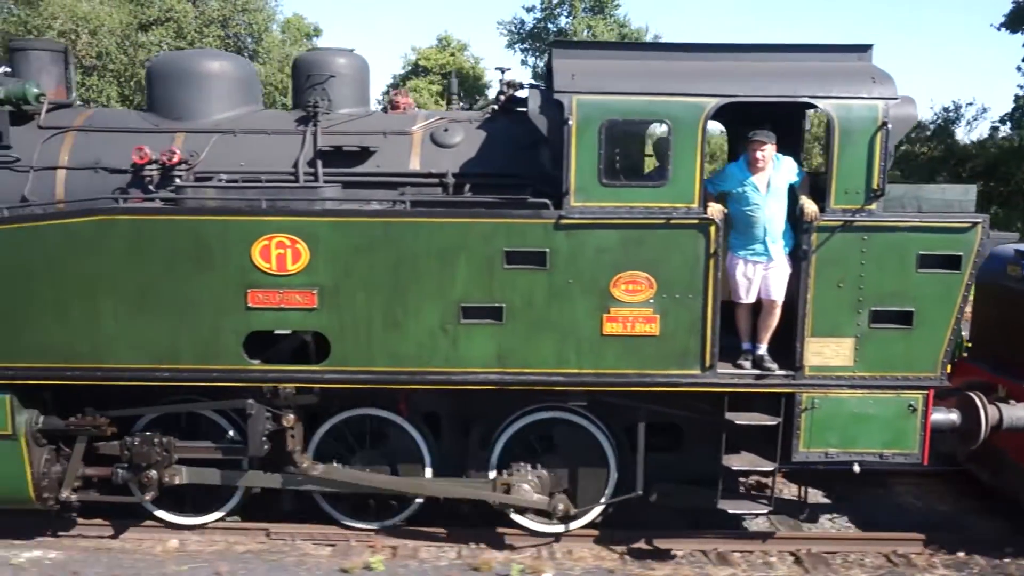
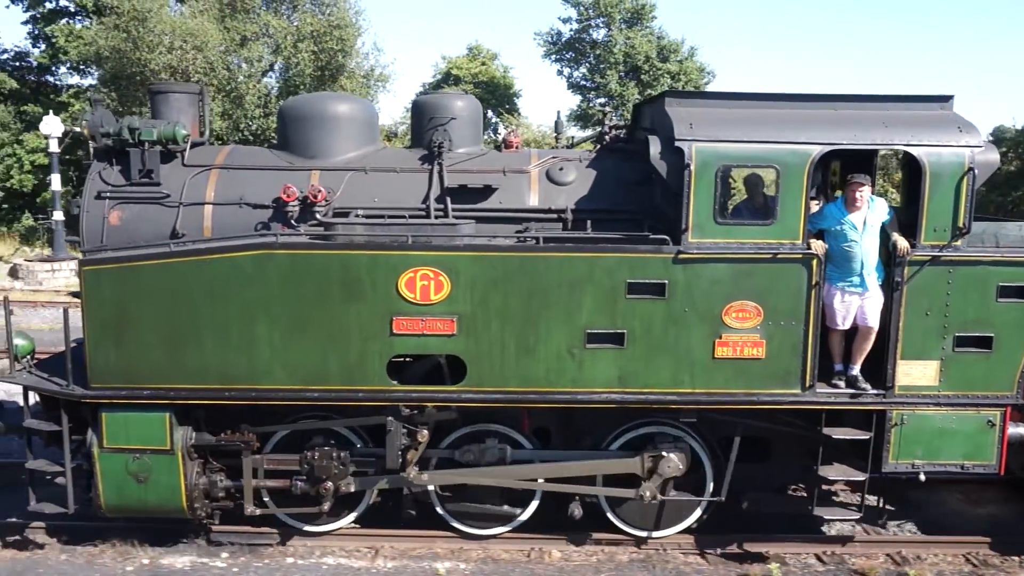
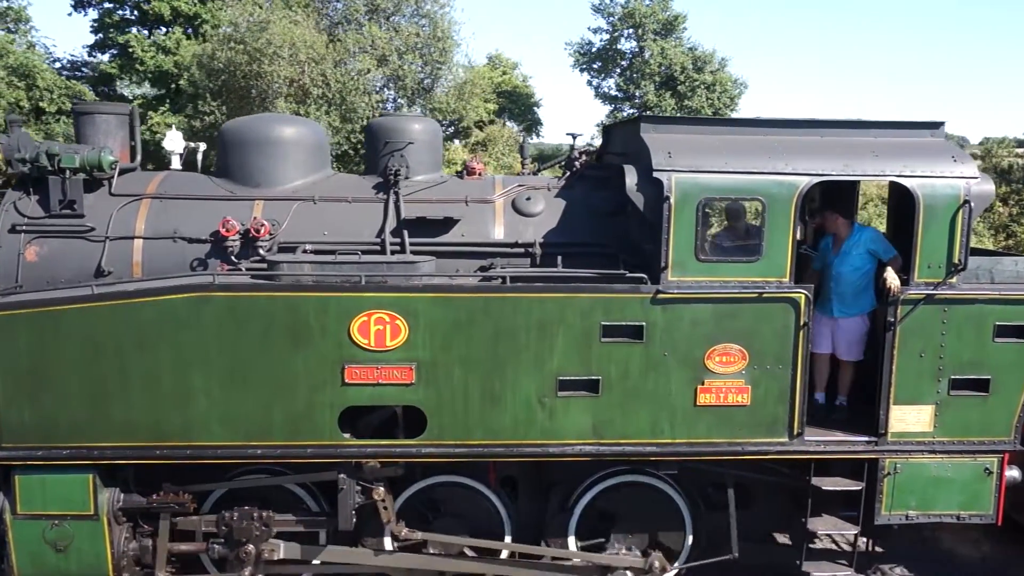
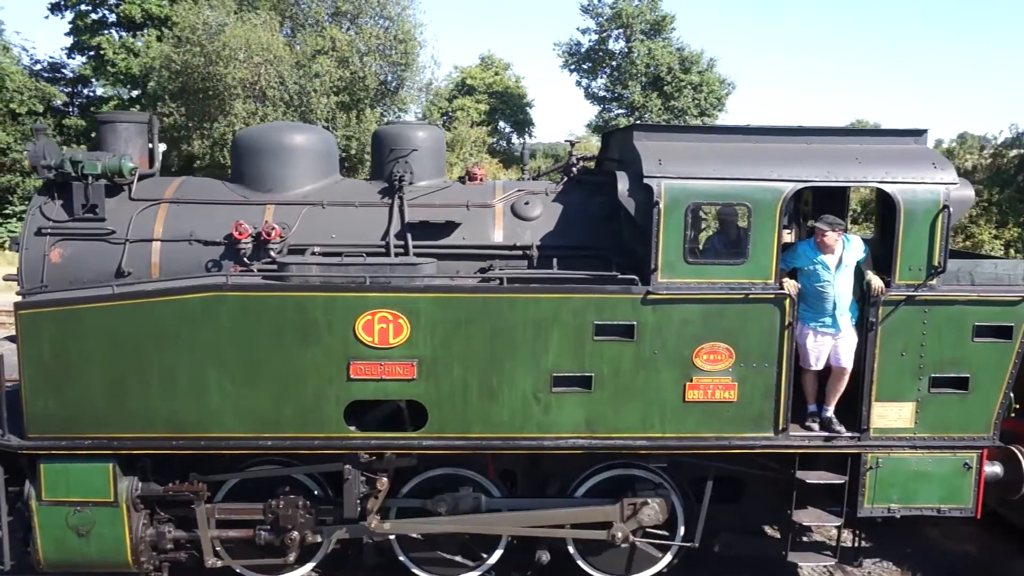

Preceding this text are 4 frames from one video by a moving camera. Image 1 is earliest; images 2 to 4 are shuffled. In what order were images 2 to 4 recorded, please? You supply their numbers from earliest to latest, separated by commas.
2, 4, 3
